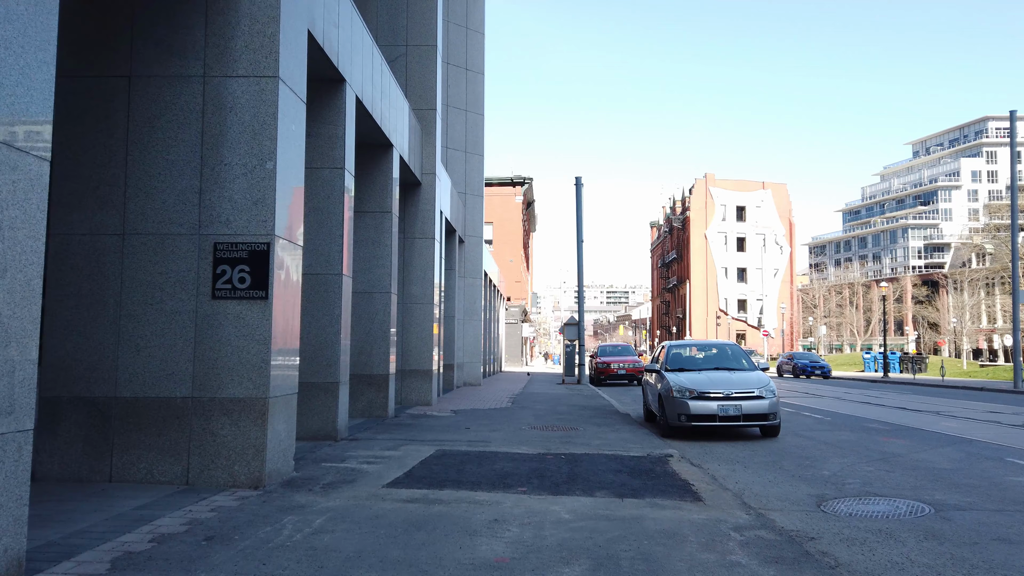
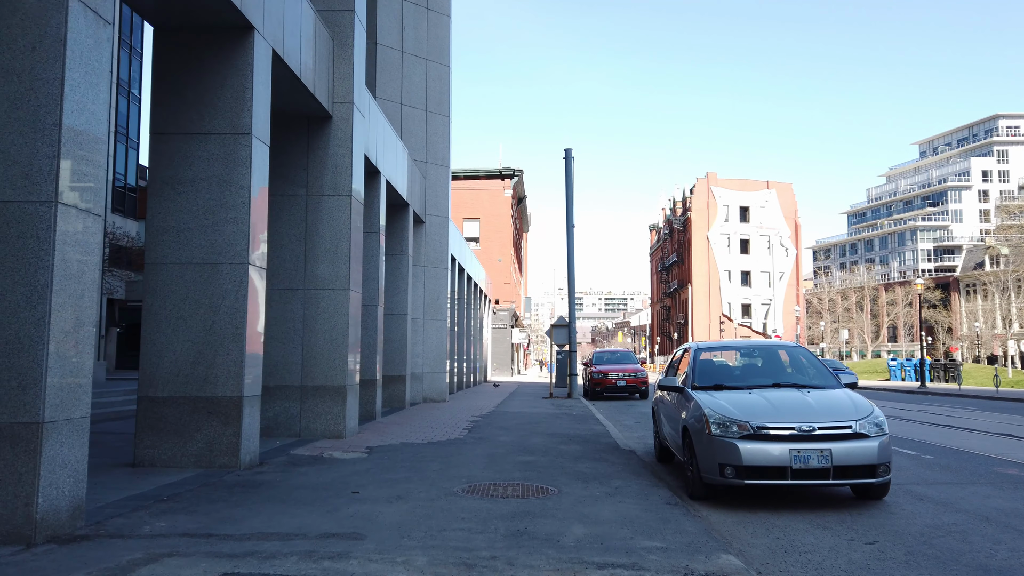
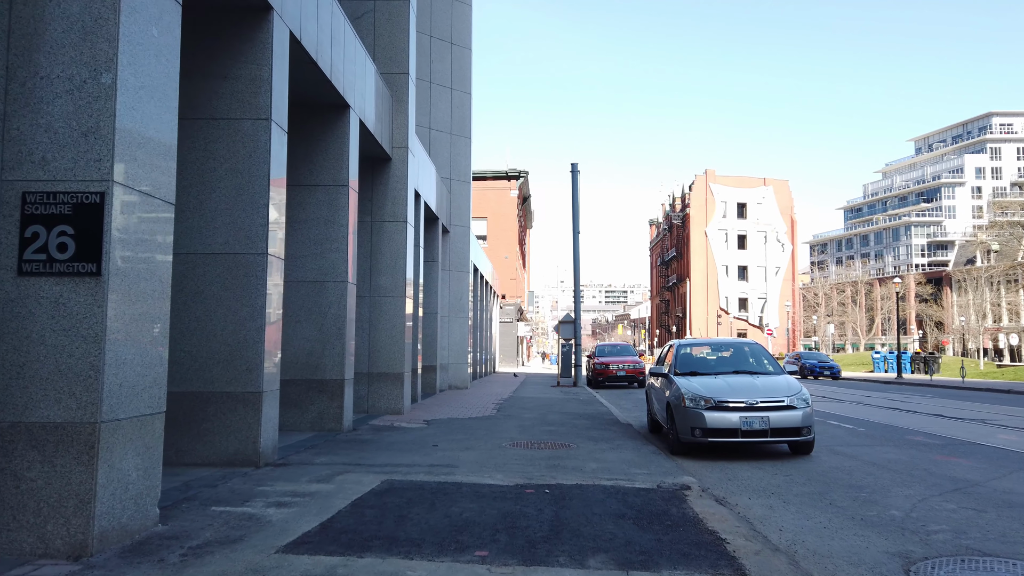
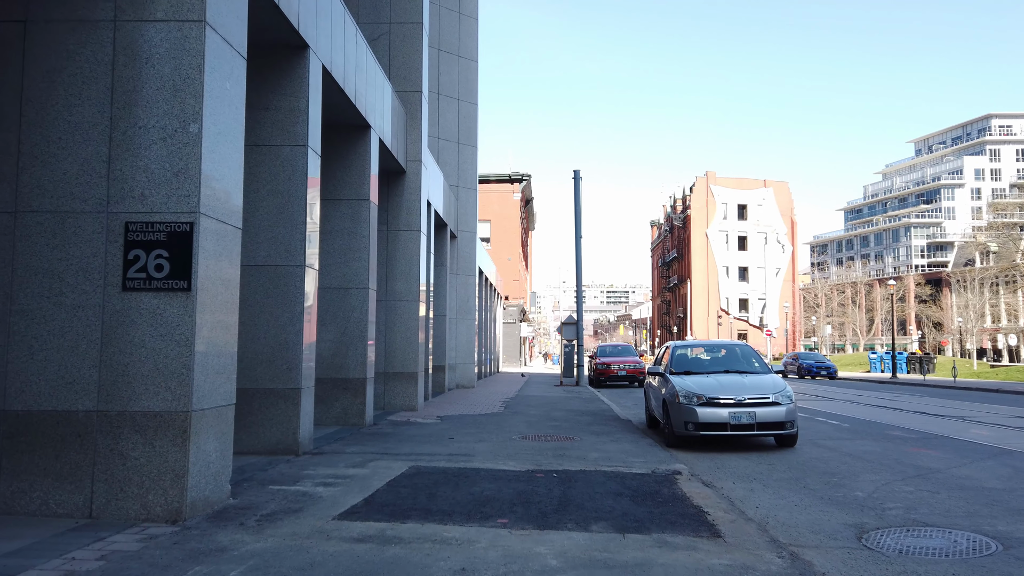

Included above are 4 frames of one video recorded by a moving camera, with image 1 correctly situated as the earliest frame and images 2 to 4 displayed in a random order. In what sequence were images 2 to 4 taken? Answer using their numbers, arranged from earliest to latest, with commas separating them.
4, 3, 2
